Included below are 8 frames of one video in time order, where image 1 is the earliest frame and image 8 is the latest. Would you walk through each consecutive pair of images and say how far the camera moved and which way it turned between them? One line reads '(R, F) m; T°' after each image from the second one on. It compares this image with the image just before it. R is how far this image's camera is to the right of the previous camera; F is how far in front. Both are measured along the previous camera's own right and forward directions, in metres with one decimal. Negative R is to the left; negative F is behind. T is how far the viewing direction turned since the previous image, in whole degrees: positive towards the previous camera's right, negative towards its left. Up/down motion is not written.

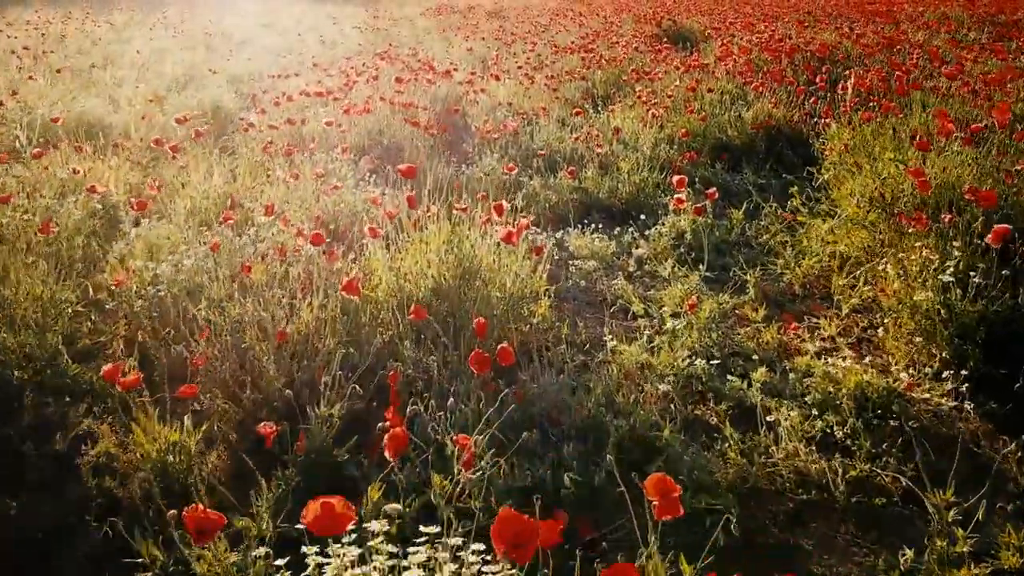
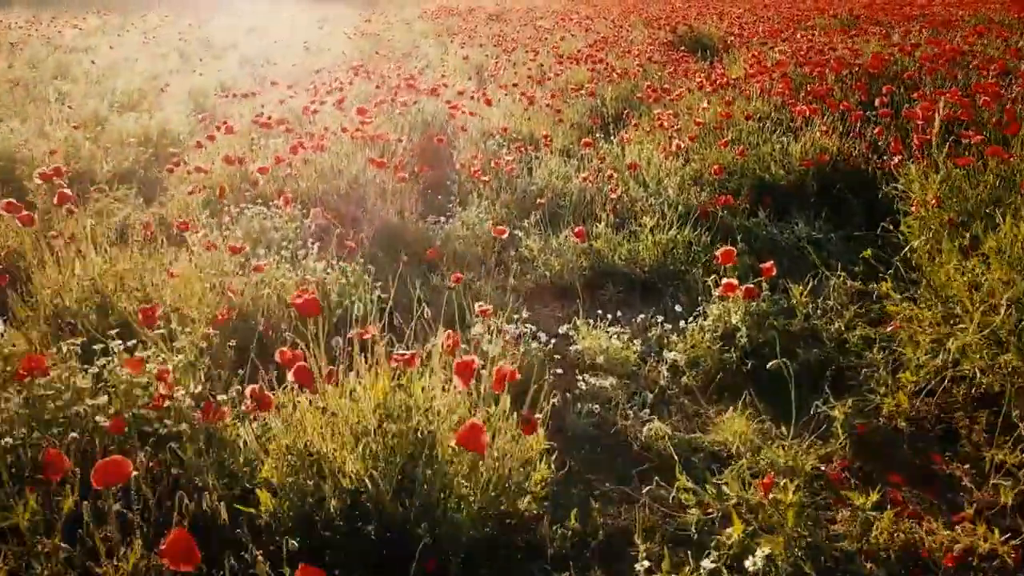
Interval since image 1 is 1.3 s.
(+0.1, +1.0) m; 0°
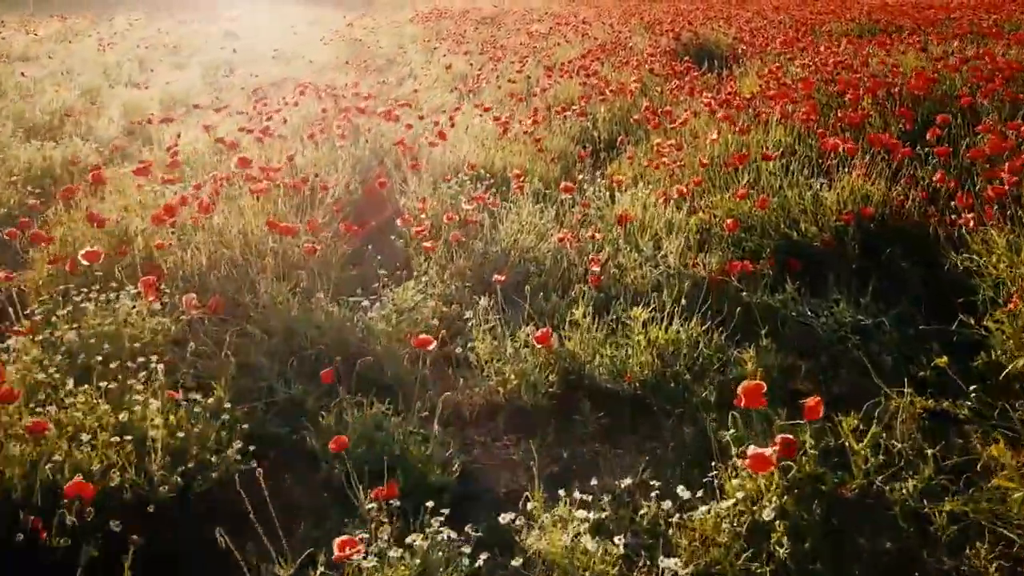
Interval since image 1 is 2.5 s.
(+0.2, +0.9) m; 0°
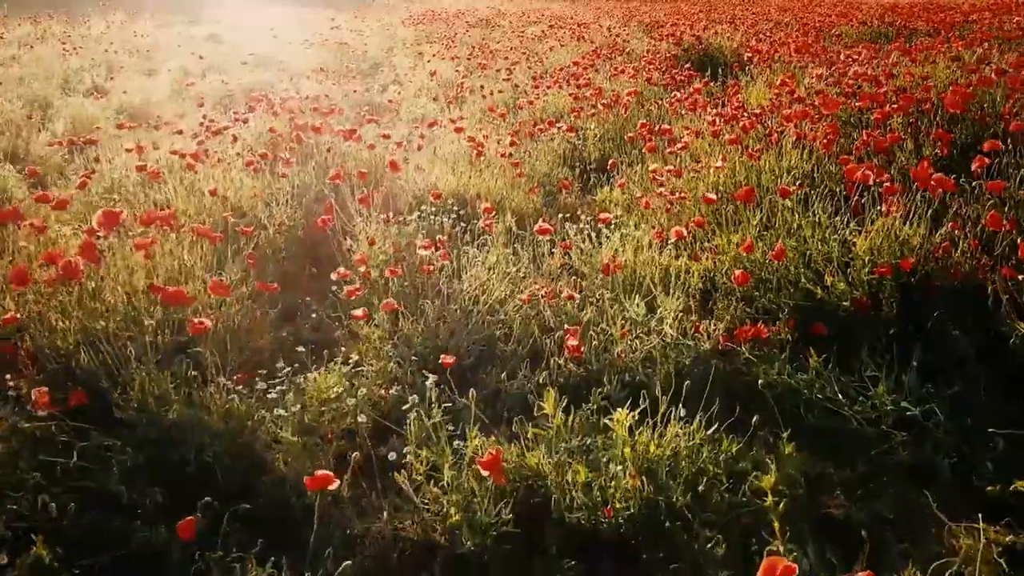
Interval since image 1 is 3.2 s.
(+0.1, +0.6) m; 0°
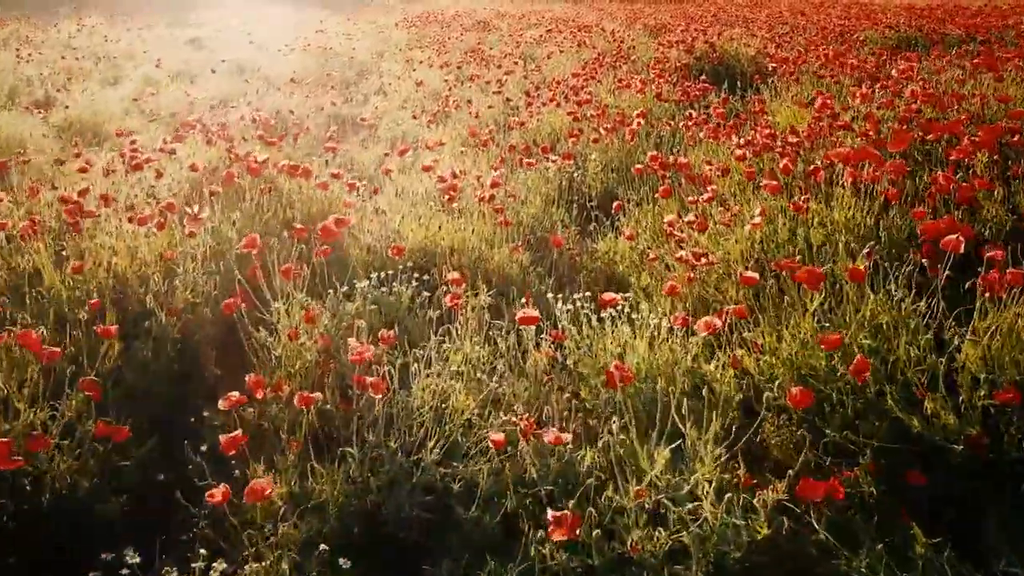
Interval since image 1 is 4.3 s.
(+0.1, +0.8) m; 0°
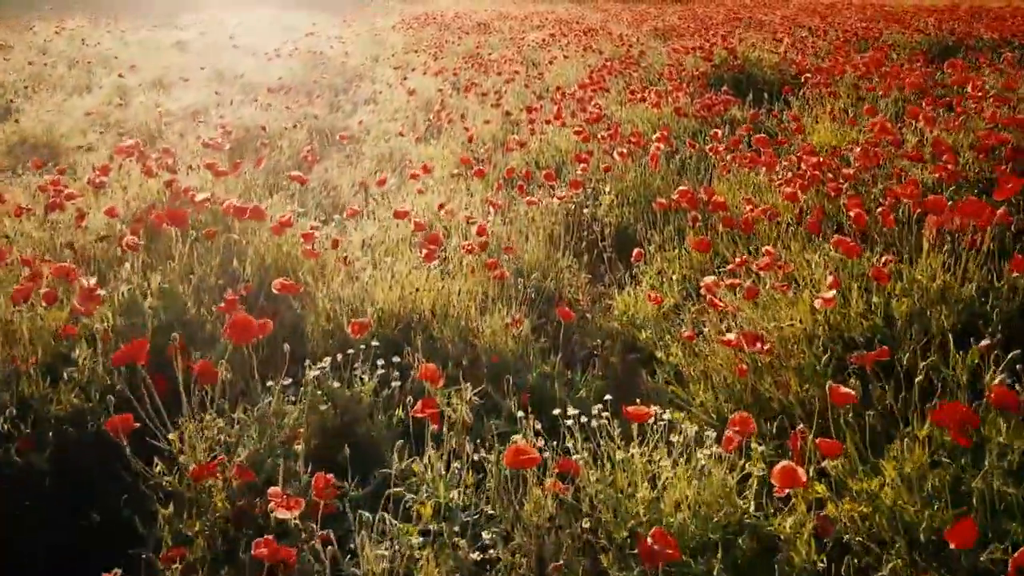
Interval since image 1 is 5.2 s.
(0.0, +0.7) m; 0°
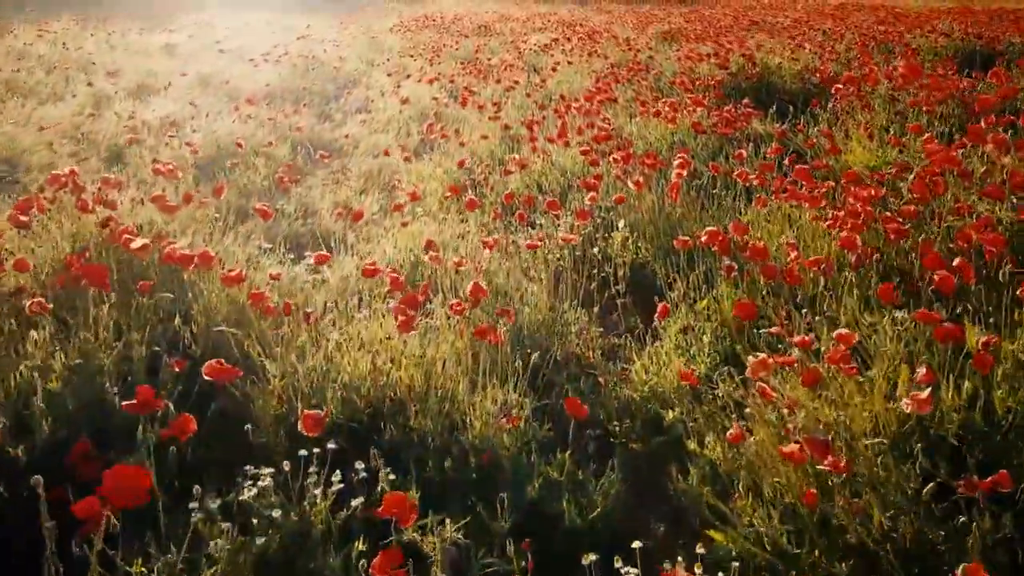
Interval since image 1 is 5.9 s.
(0.0, +0.5) m; 0°
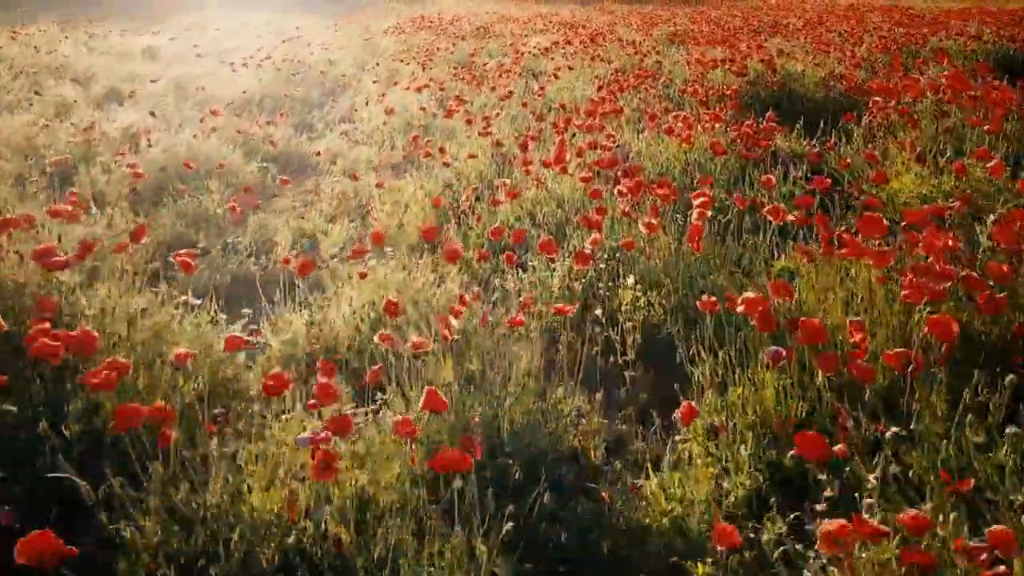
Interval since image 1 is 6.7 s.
(+0.1, +0.6) m; 0°
